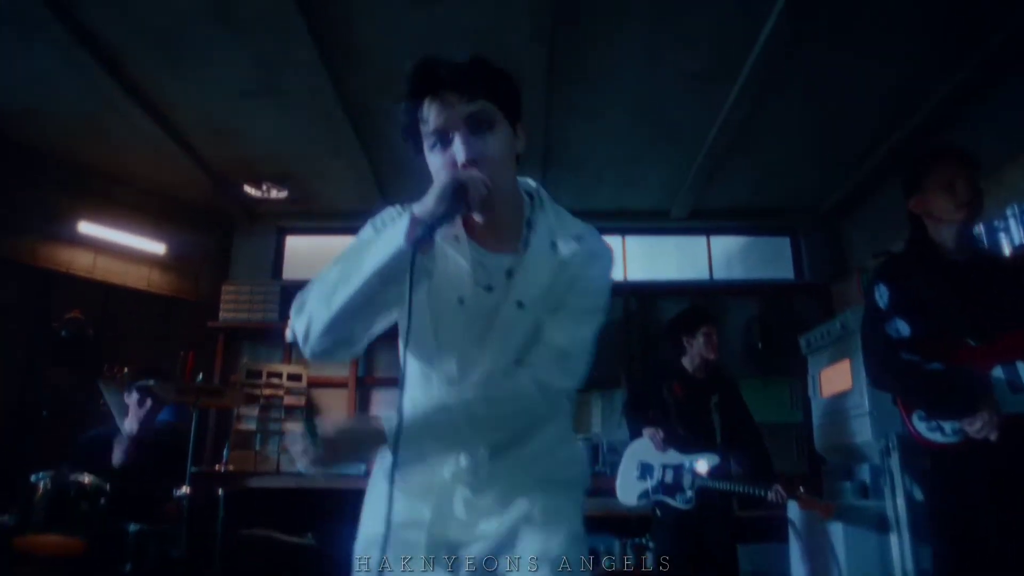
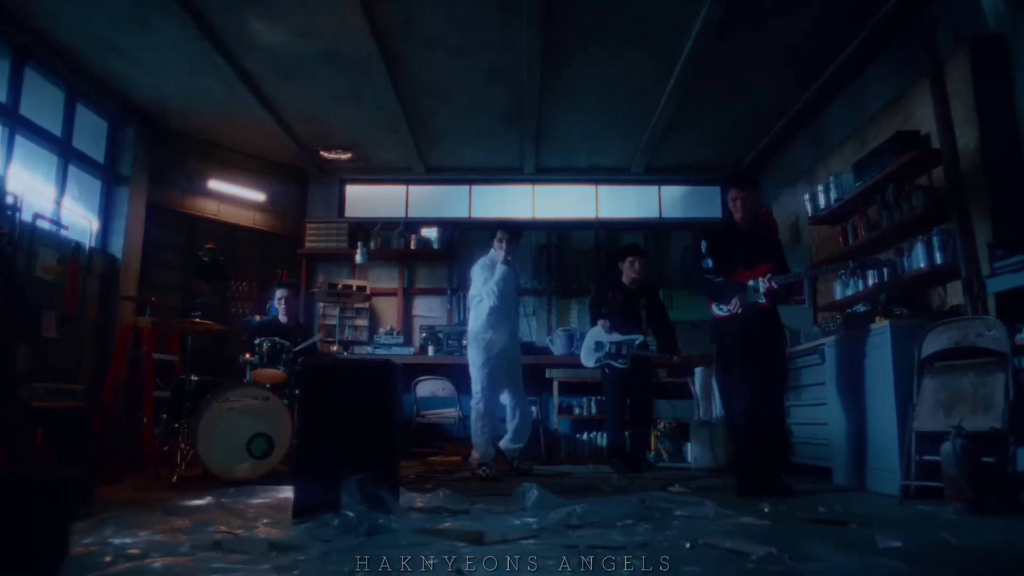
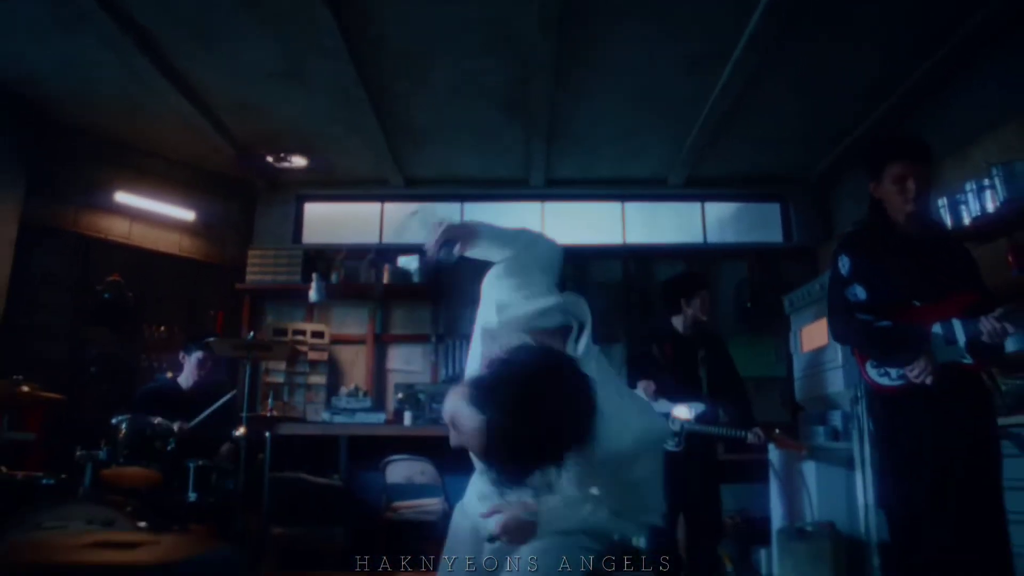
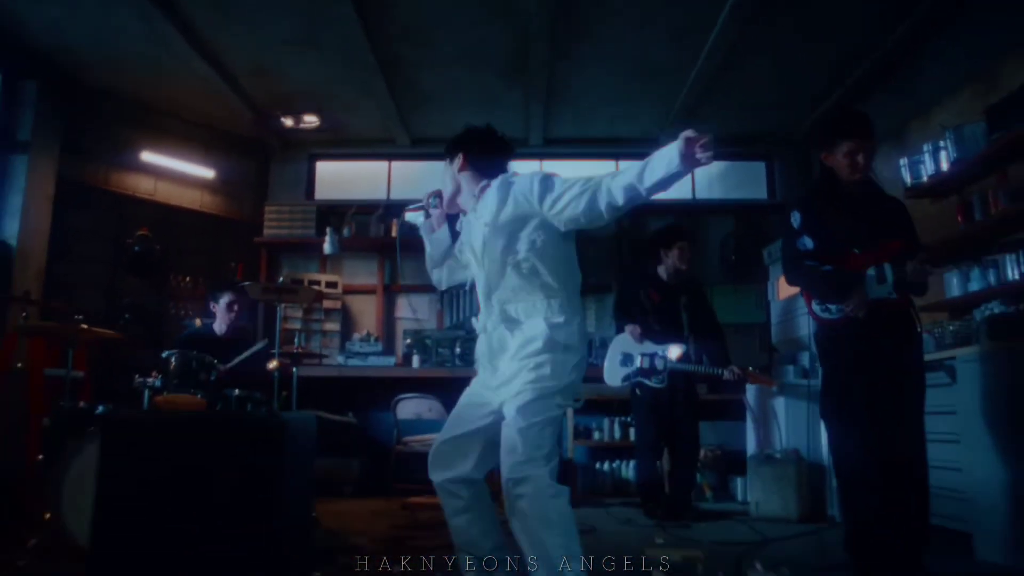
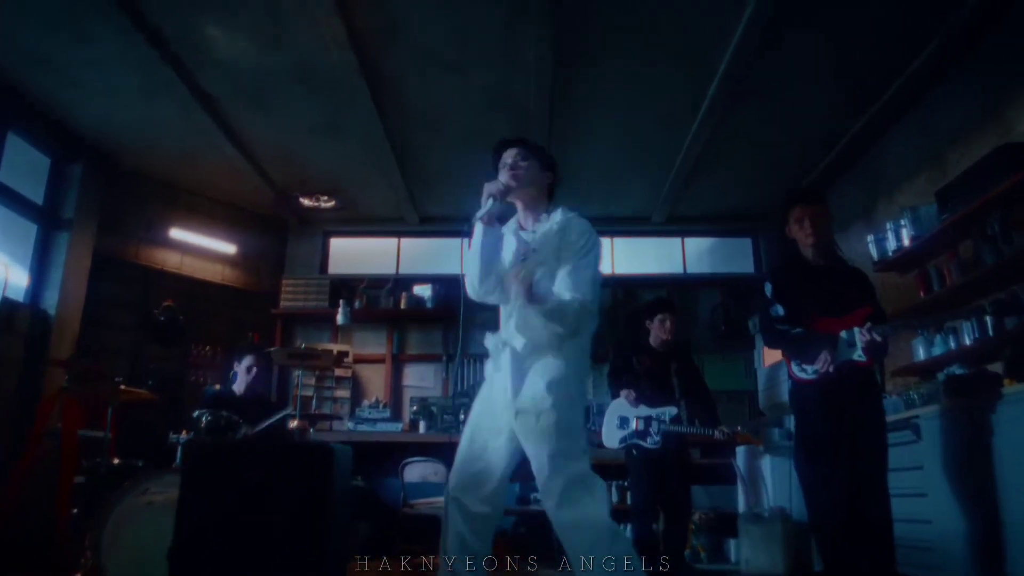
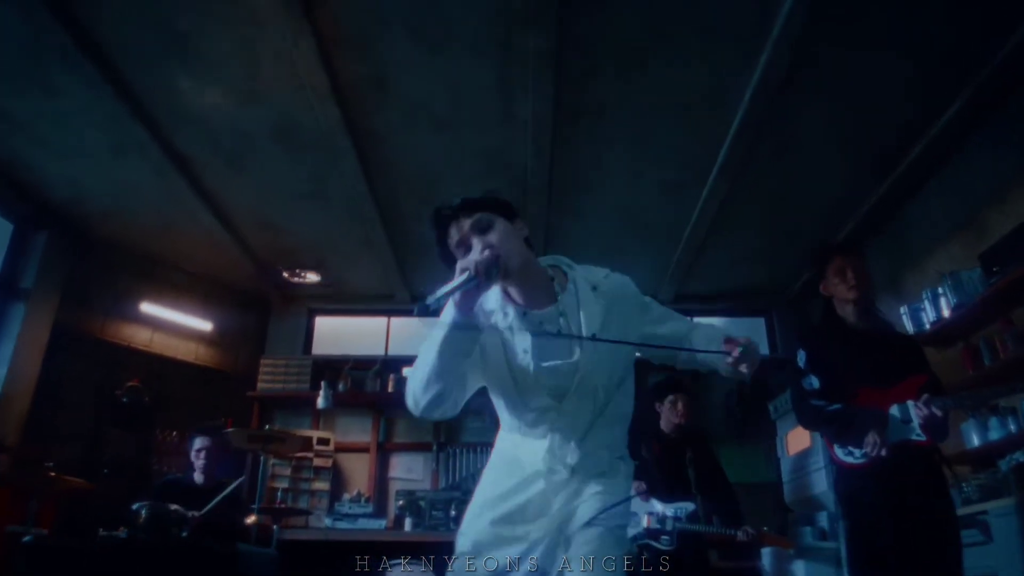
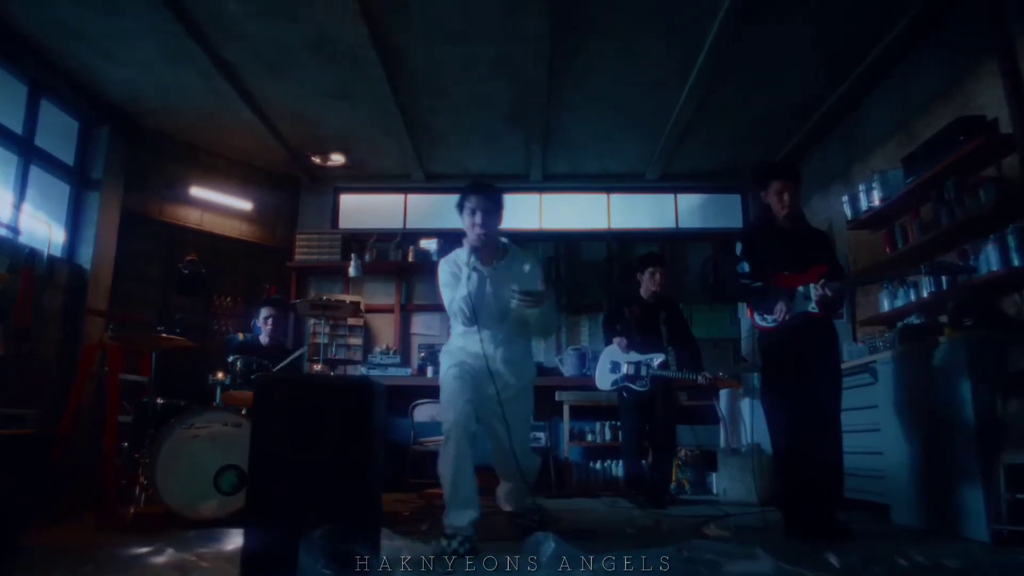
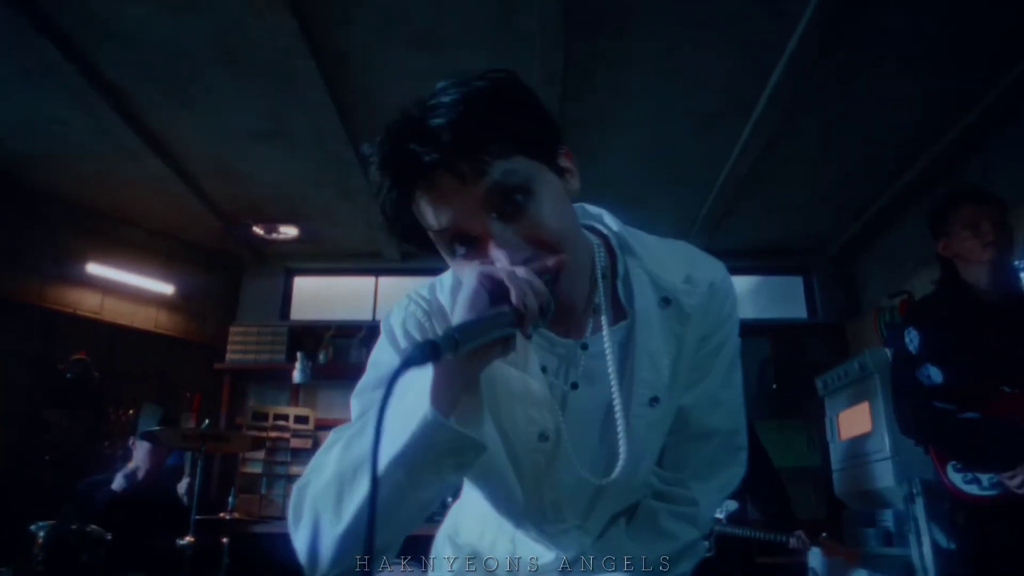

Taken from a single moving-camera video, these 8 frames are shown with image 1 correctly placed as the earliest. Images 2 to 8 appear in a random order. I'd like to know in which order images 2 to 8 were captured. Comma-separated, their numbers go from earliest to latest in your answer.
8, 3, 4, 2, 7, 5, 6
